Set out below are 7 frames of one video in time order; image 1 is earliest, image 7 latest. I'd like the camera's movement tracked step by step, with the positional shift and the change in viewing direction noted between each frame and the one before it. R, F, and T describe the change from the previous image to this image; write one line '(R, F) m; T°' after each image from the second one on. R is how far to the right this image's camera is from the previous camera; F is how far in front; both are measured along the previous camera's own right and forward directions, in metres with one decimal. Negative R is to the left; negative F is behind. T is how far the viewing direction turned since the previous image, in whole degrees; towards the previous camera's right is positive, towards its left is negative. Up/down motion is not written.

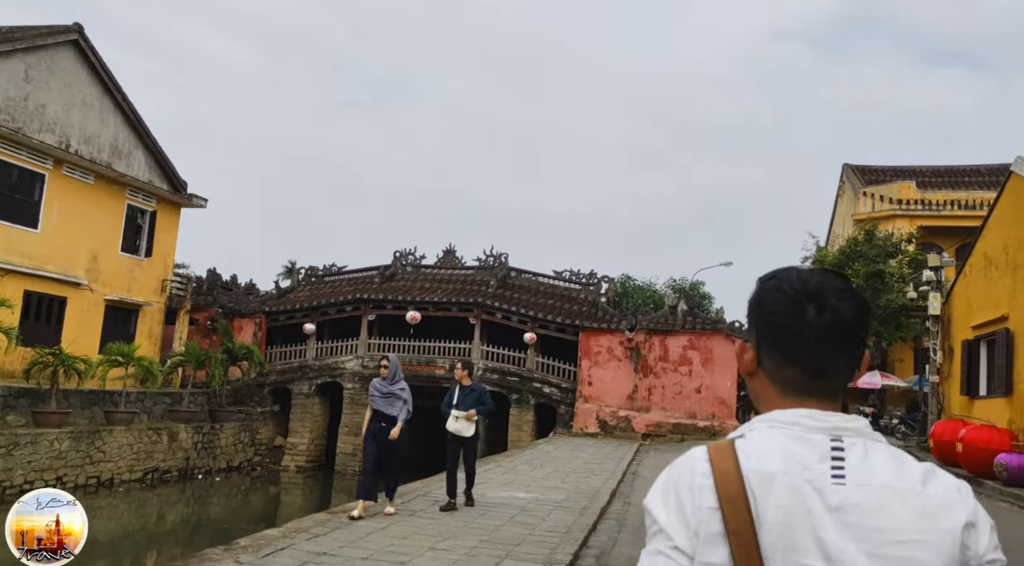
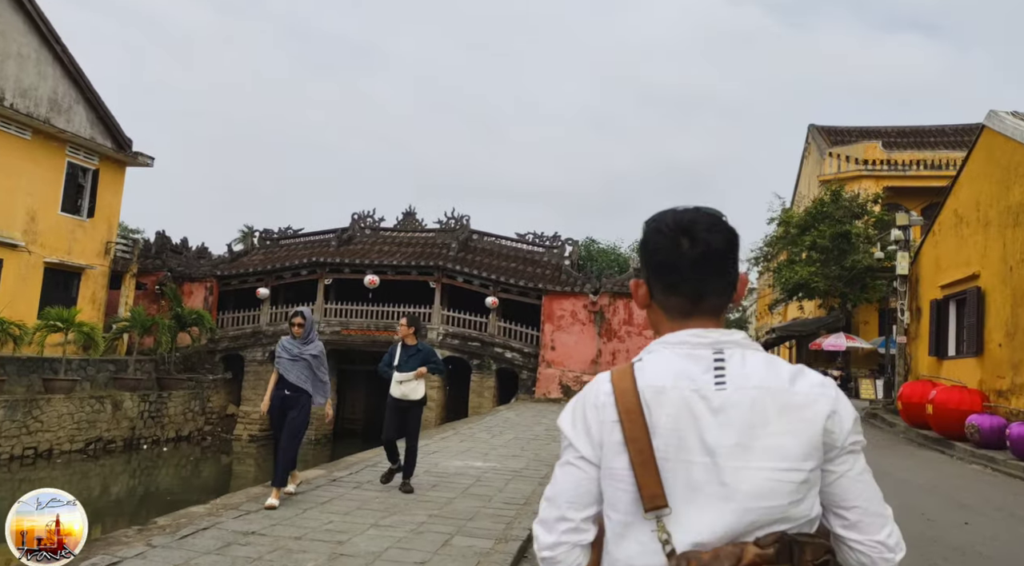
(+0.2, +0.5) m; +2°
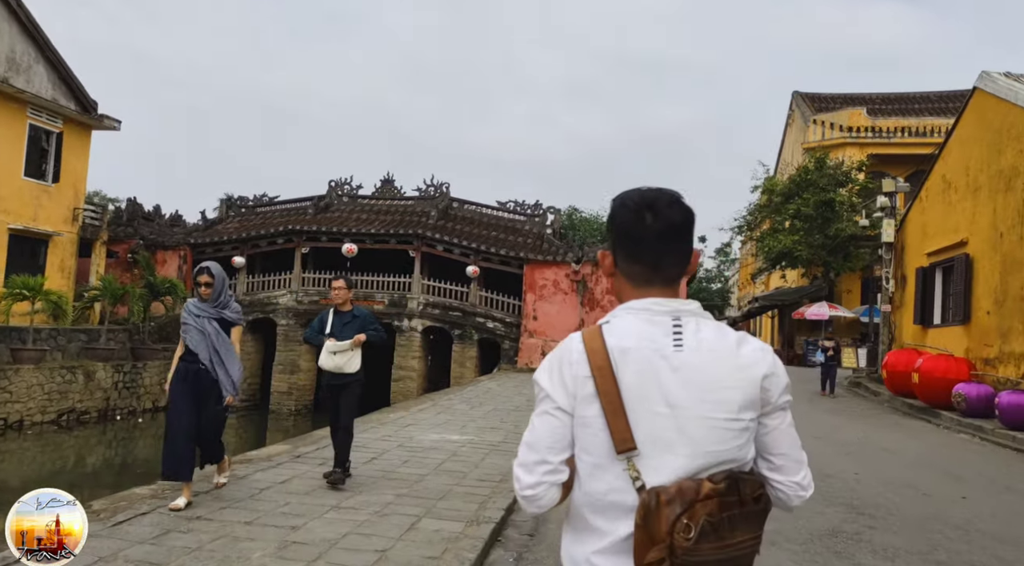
(+0.1, +0.4) m; +1°
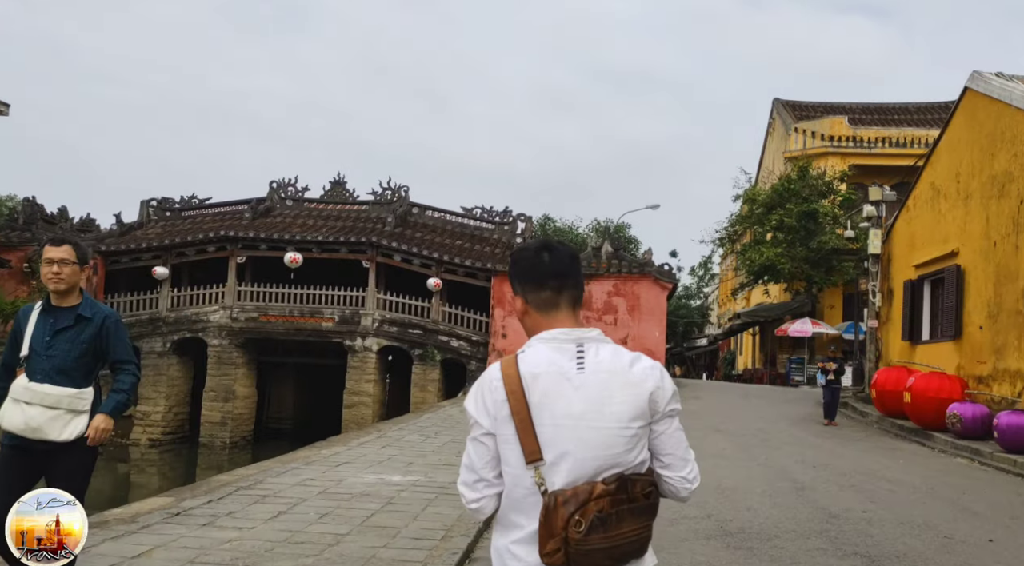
(+0.1, +1.2) m; +2°
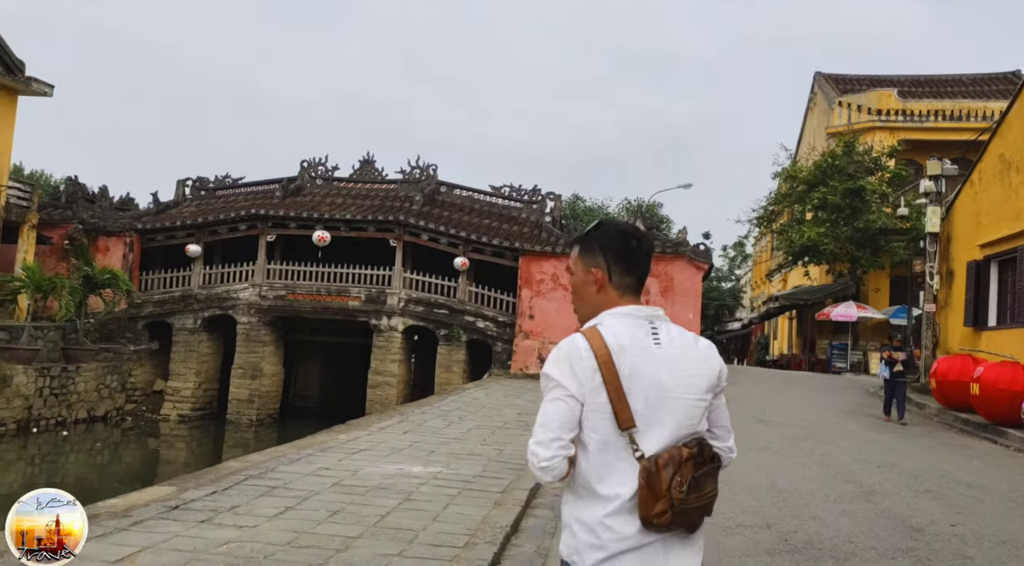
(-0.1, +0.8) m; -2°
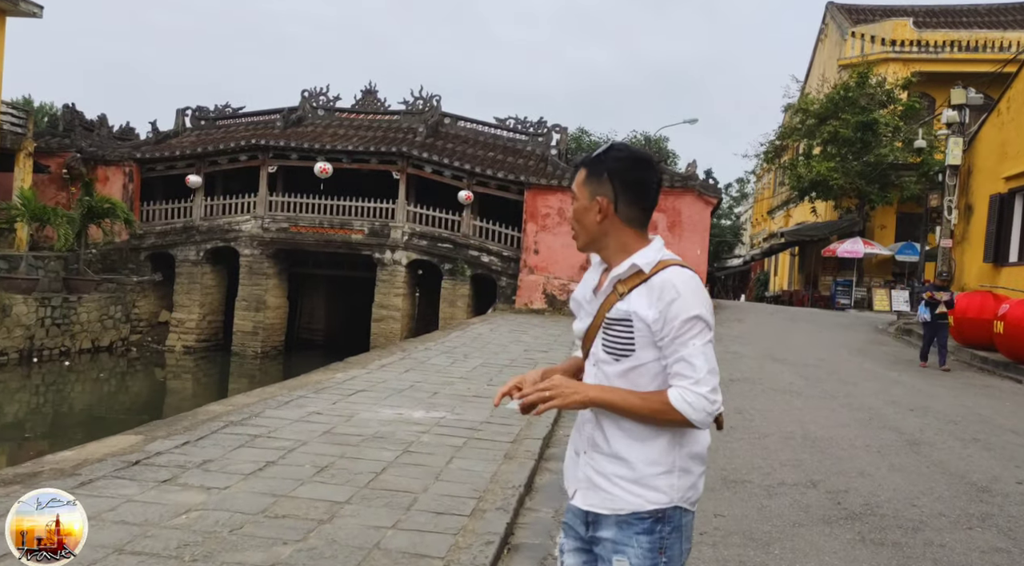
(0.0, +0.2) m; 0°
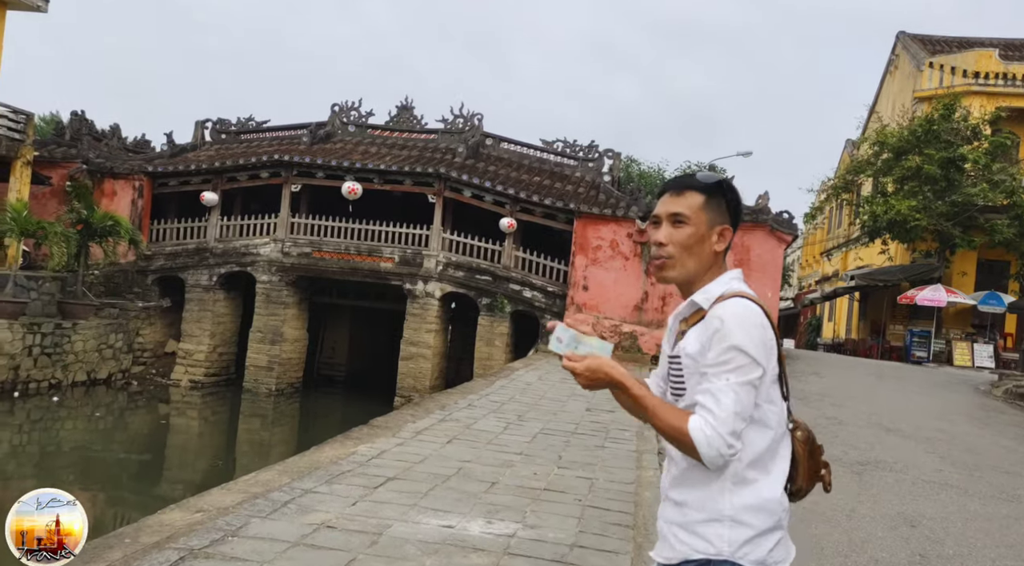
(-0.4, +1.7) m; -2°
